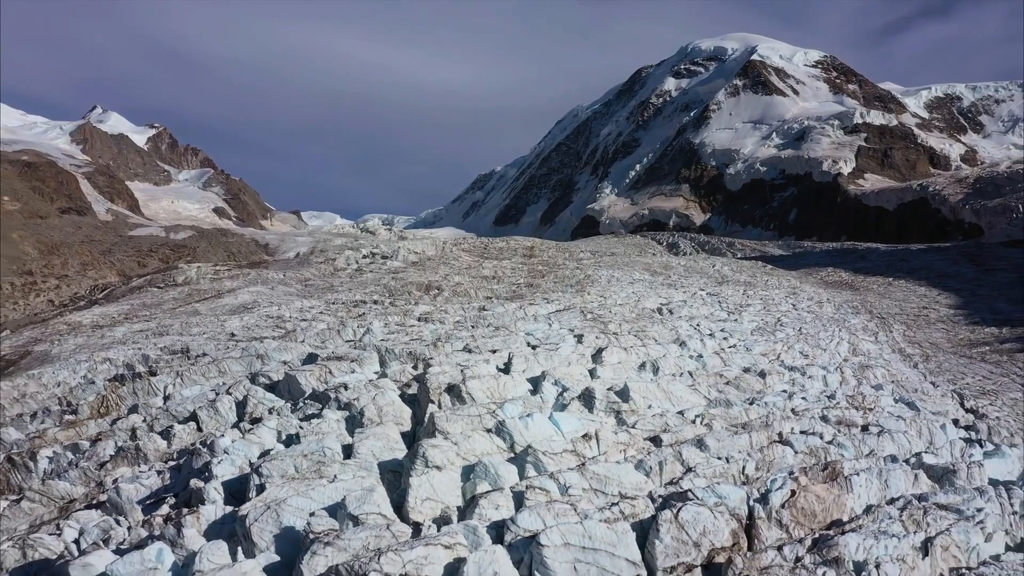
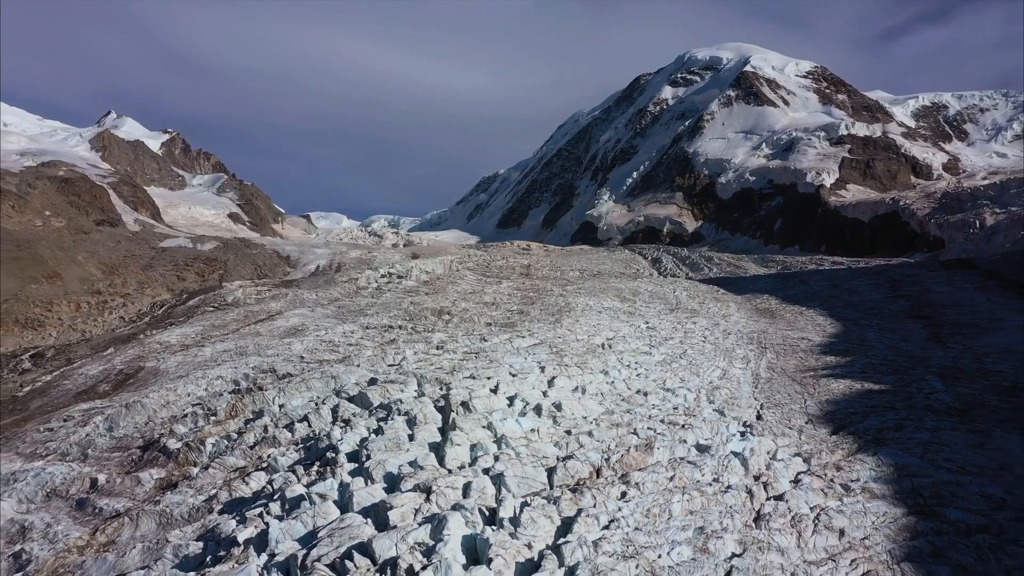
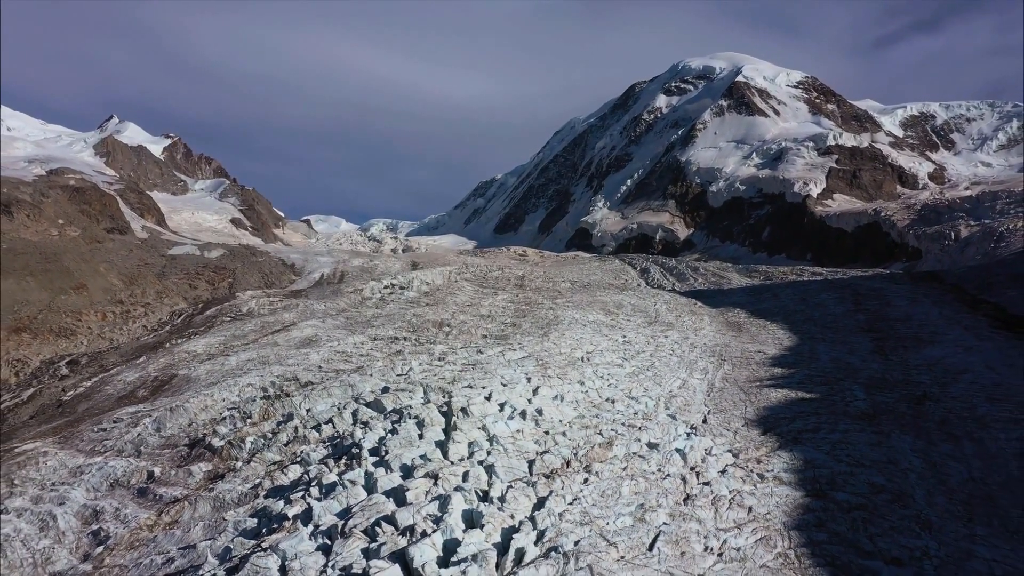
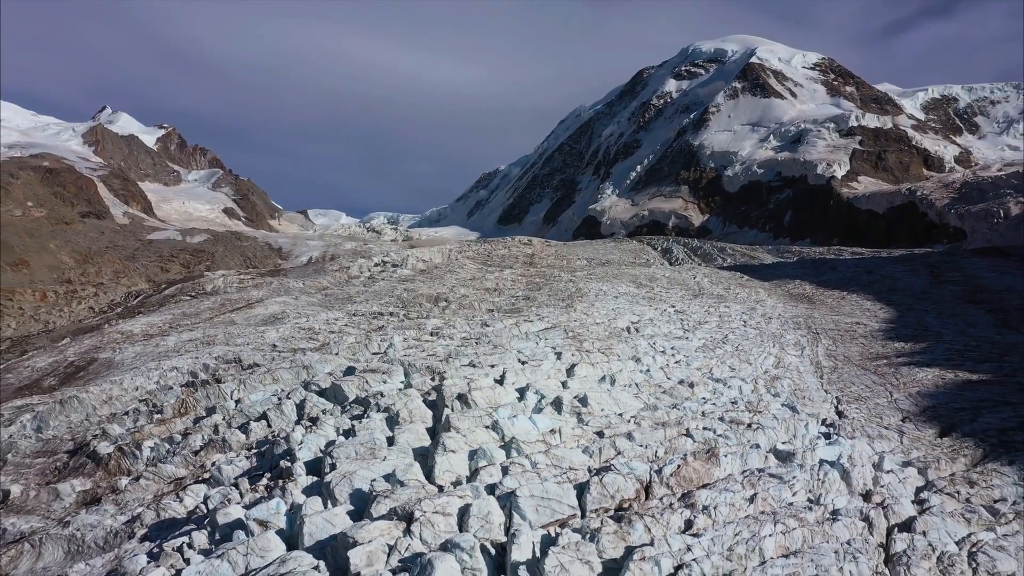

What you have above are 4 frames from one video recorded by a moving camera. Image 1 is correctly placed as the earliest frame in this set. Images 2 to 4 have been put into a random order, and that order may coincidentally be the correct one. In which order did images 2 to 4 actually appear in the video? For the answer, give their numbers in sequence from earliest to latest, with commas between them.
4, 2, 3
